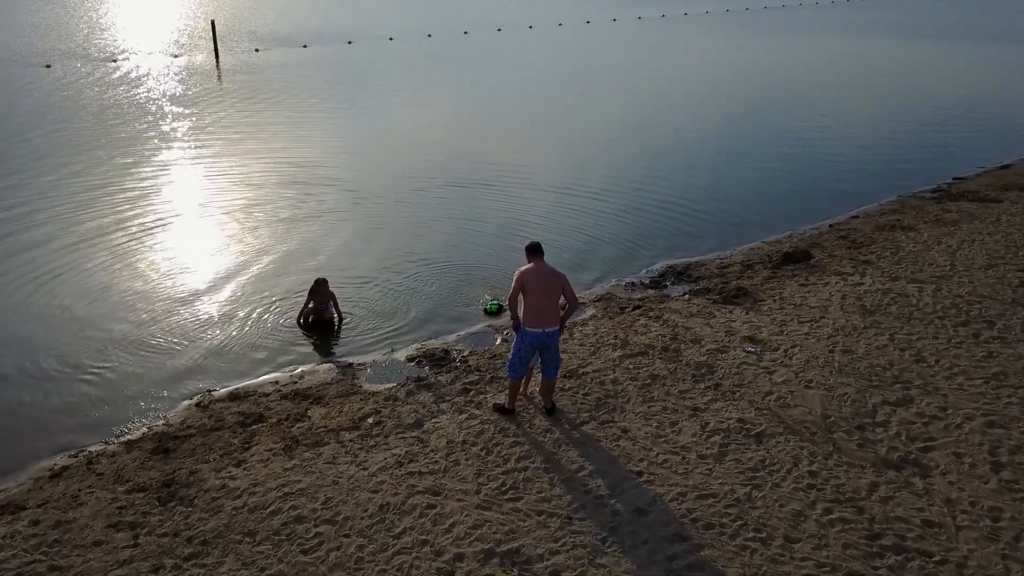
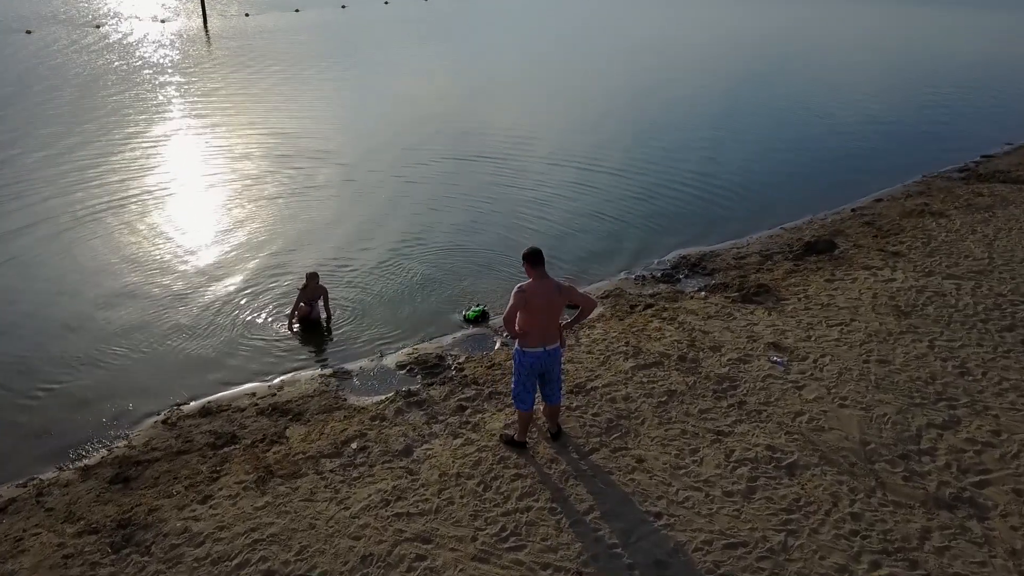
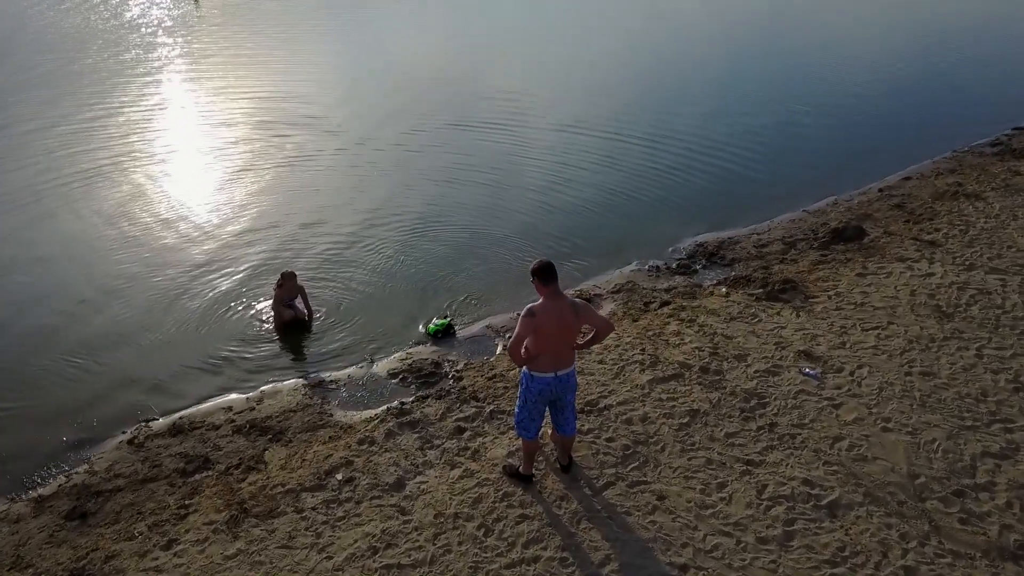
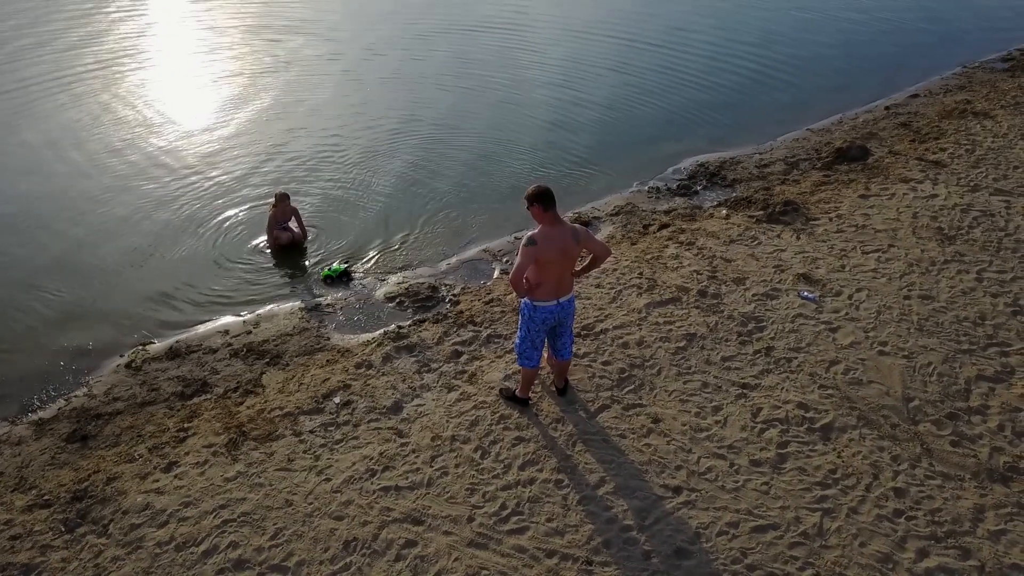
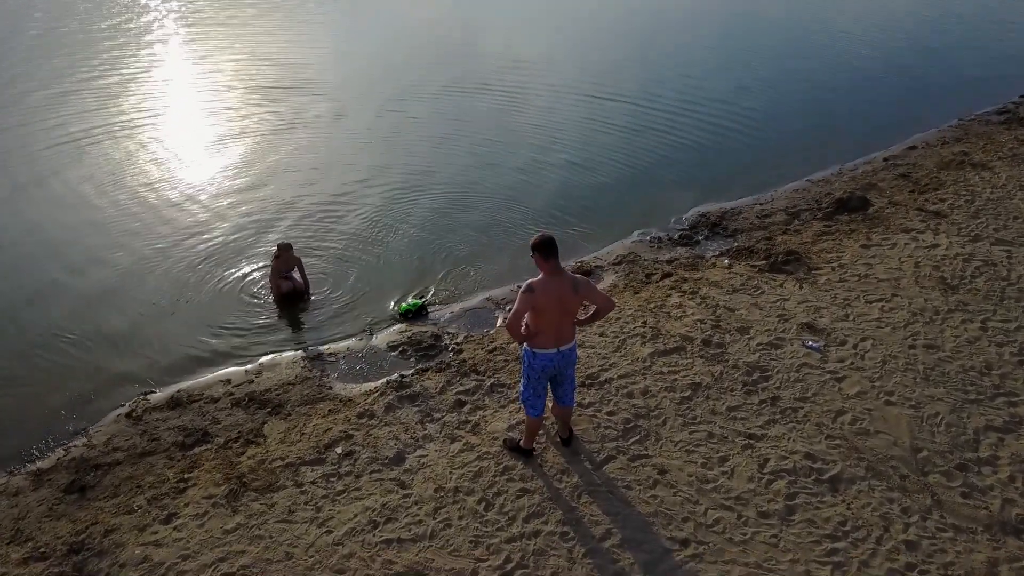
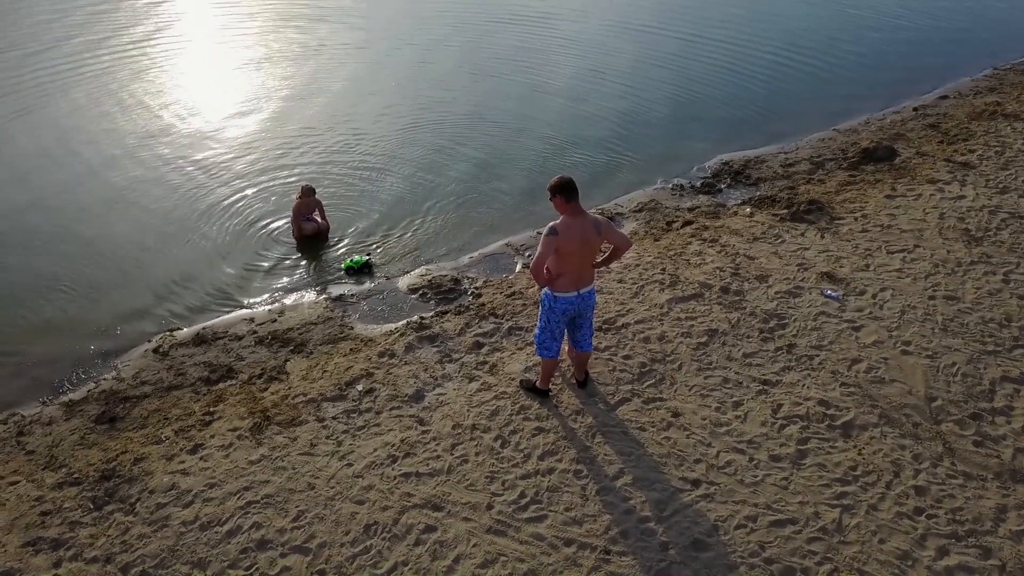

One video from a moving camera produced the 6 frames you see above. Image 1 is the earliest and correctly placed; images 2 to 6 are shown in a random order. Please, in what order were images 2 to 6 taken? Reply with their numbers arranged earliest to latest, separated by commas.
2, 3, 5, 4, 6
